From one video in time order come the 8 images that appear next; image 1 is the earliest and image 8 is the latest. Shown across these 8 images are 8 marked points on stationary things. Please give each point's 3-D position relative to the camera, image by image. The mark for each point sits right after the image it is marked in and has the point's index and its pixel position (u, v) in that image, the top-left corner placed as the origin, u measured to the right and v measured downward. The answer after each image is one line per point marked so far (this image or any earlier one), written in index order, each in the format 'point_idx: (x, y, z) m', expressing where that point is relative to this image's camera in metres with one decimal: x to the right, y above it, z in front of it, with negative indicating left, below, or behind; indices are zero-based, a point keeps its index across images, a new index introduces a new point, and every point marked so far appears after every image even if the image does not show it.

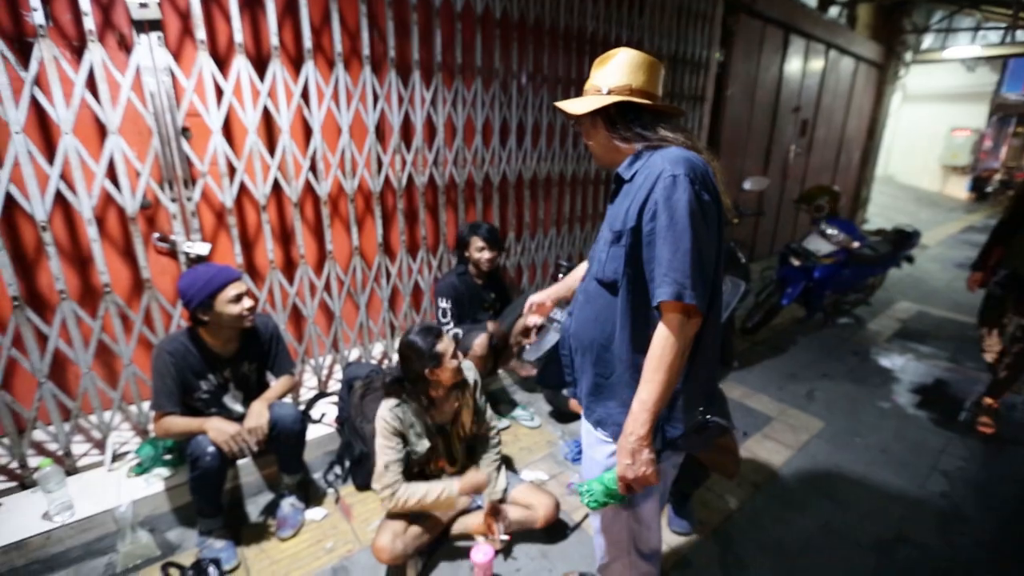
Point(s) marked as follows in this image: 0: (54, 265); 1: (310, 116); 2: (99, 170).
0: (-2.6, +0.1, +2.7) m
1: (-1.4, +1.2, +3.3) m
2: (-2.3, +0.7, +2.8) m
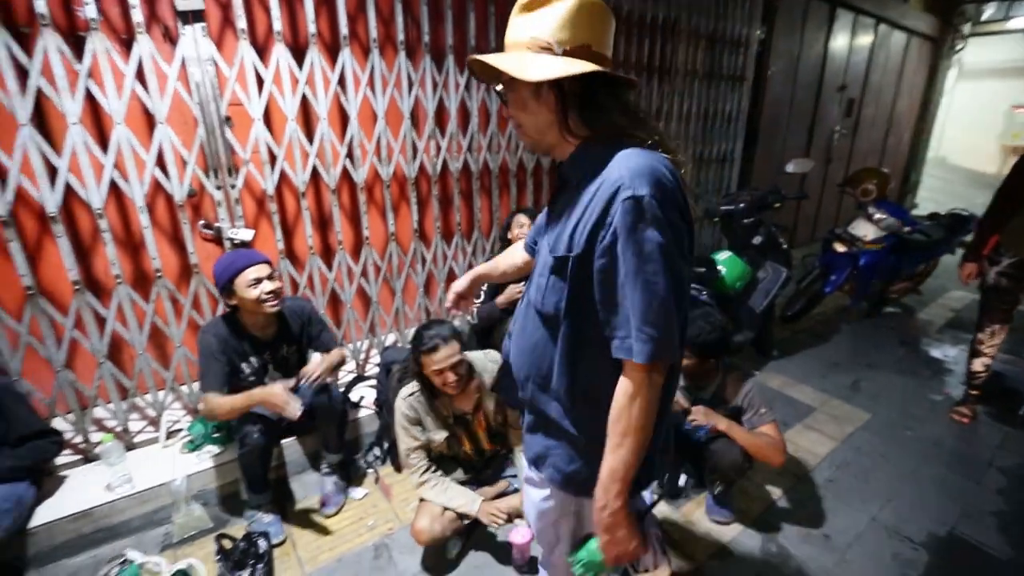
0: (-2.4, +0.2, +2.8) m
1: (-1.1, +1.3, +3.4) m
2: (-2.1, +0.8, +2.9) m
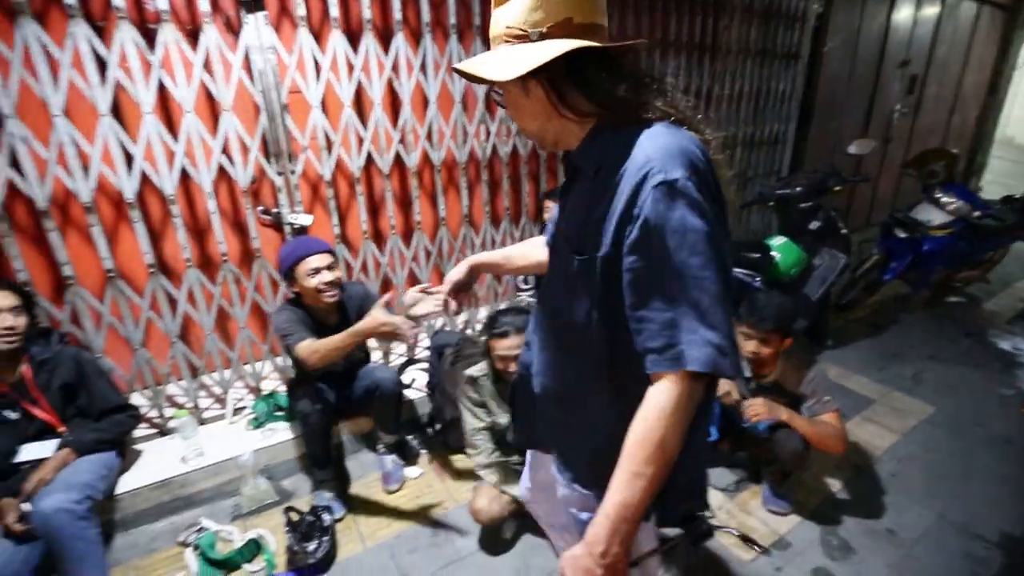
0: (-2.0, +0.3, +2.9) m
1: (-0.8, +1.4, +3.4) m
2: (-1.8, +0.9, +3.0) m
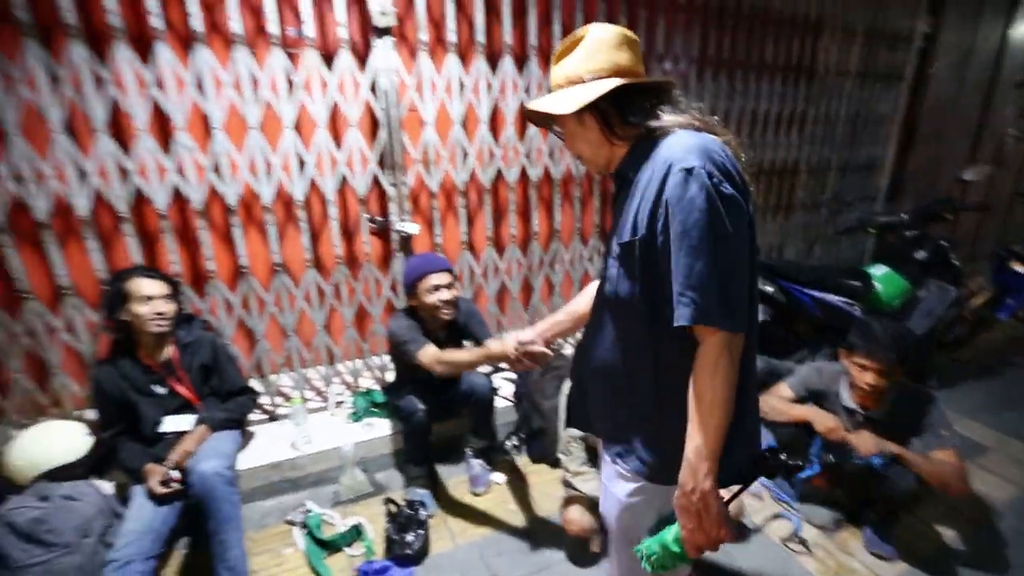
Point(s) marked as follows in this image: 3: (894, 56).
0: (-1.4, +0.3, +3.2) m
1: (0.0, +1.4, +3.6) m
2: (-1.1, +0.9, +3.2) m
3: (+4.1, +2.5, +5.0) m
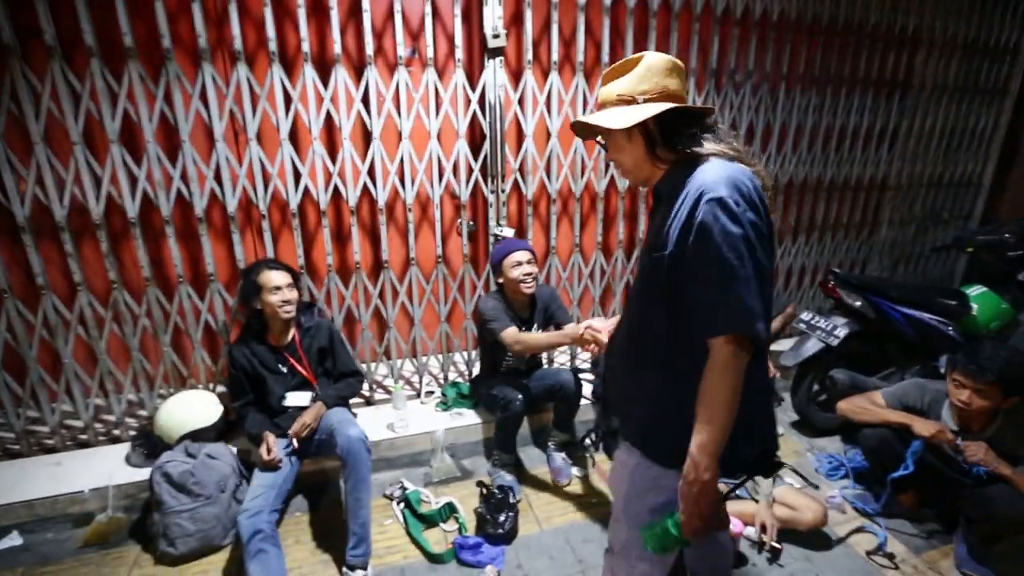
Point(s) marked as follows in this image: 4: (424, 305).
0: (-0.8, +0.4, +3.5) m
1: (+0.7, +1.3, +3.8) m
2: (-0.5, +0.9, +3.5) m
3: (+5.0, +2.2, +4.8) m
4: (-0.6, -0.1, +3.8) m
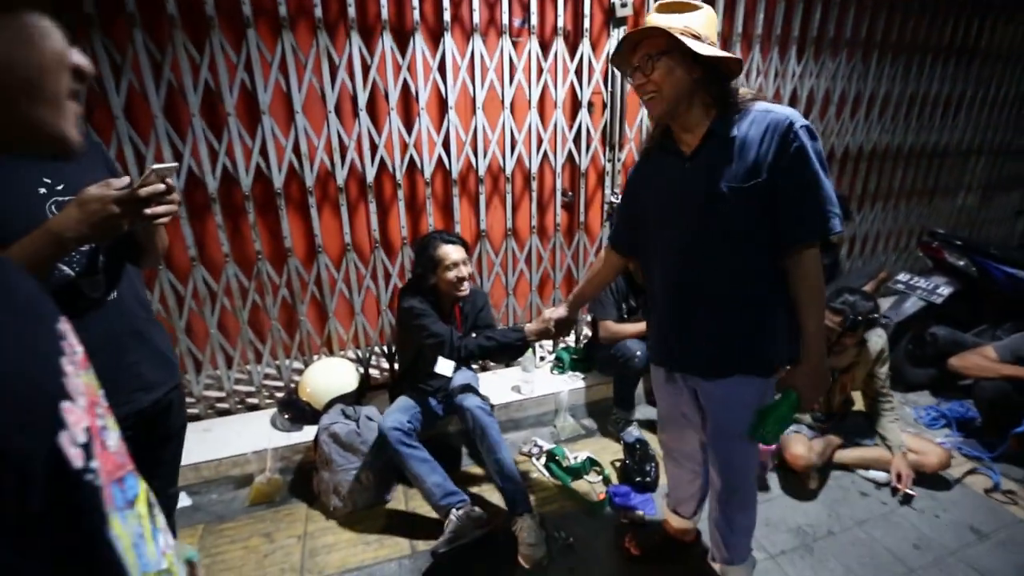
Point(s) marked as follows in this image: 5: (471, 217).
0: (+0.1, +0.6, +3.6) m
1: (+1.5, +1.6, +3.8) m
2: (+0.4, +1.1, +3.6) m
3: (+5.8, +2.6, +4.9) m
4: (+0.3, +0.1, +3.9) m
5: (-0.3, +0.5, +3.7) m
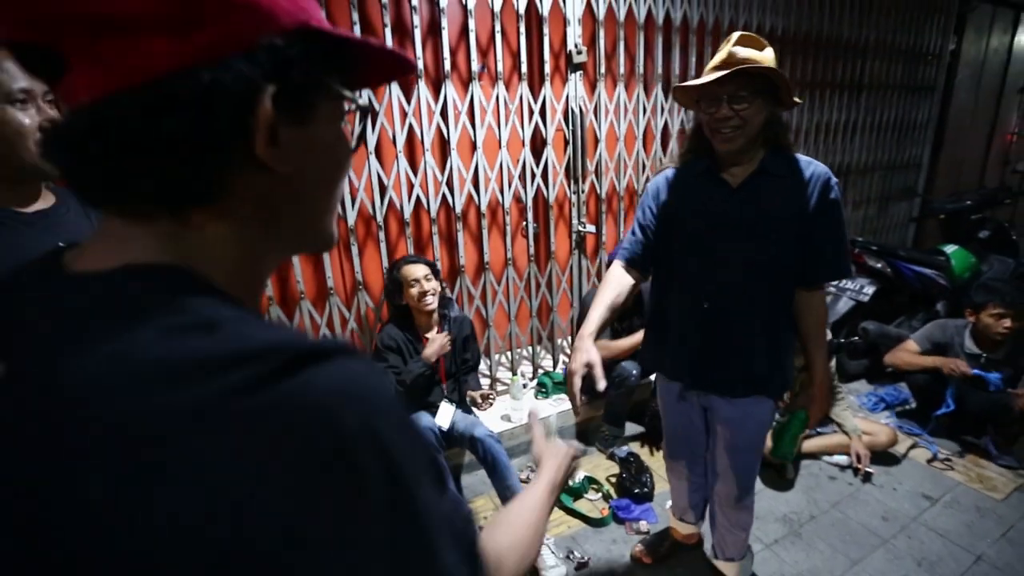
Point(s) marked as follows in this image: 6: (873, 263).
0: (-0.1, +0.4, +3.7) m
1: (+1.2, +1.5, +4.2) m
2: (+0.2, +0.9, +3.8) m
3: (+5.2, +2.7, +5.9) m
4: (+0.1, -0.1, +4.1) m
5: (-0.5, +0.3, +3.8) m
6: (+3.2, +0.2, +4.2) m
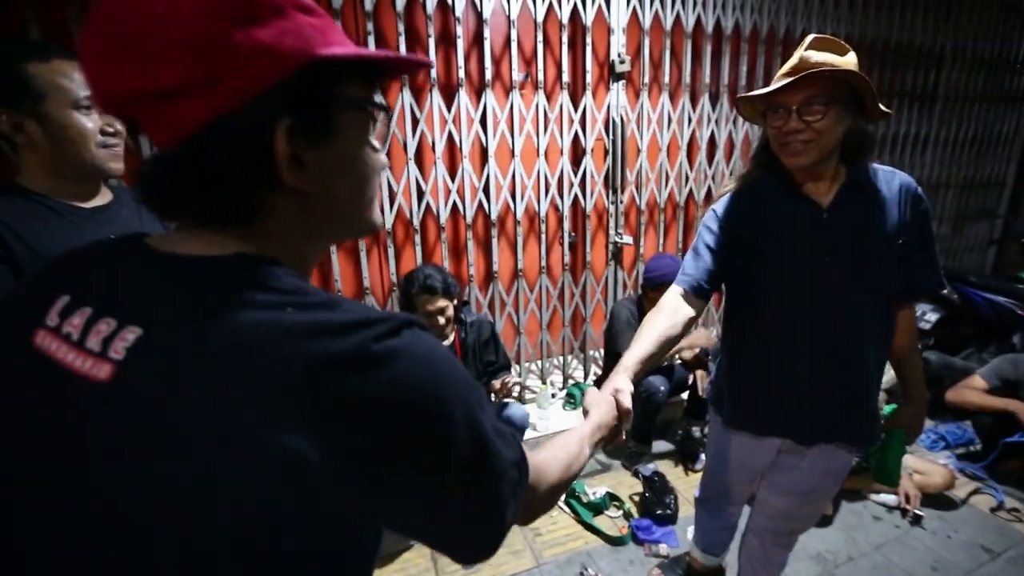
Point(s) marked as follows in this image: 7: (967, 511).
0: (+0.2, +0.3, +3.7) m
1: (+1.6, +1.3, +4.1) m
2: (+0.5, +0.9, +3.8) m
3: (+5.7, +2.4, +5.4) m
4: (+0.3, -0.2, +4.1) m
5: (-0.3, +0.2, +3.8) m
6: (+3.5, 0.0, +3.9) m
7: (+3.0, -1.5, +3.1) m
